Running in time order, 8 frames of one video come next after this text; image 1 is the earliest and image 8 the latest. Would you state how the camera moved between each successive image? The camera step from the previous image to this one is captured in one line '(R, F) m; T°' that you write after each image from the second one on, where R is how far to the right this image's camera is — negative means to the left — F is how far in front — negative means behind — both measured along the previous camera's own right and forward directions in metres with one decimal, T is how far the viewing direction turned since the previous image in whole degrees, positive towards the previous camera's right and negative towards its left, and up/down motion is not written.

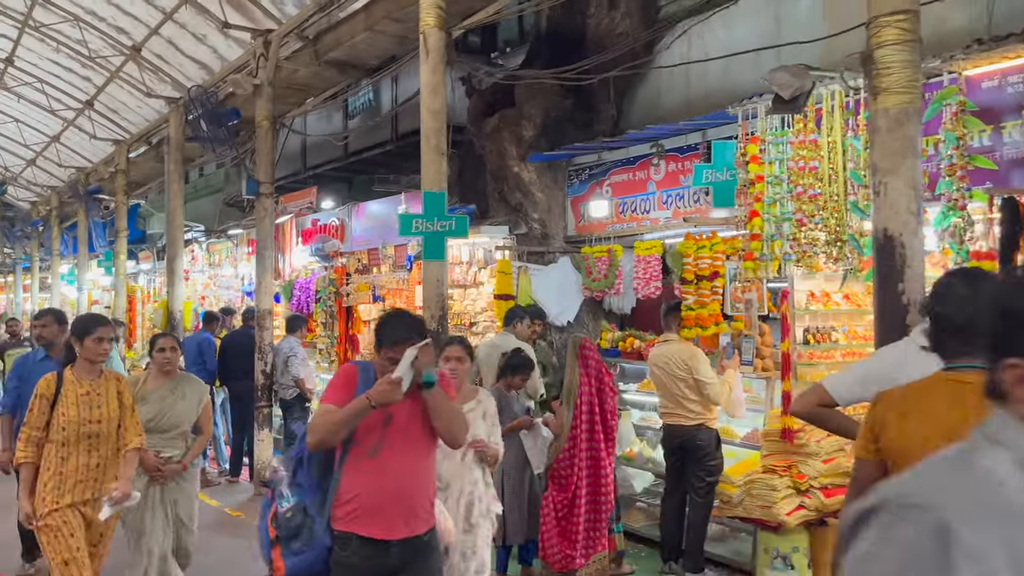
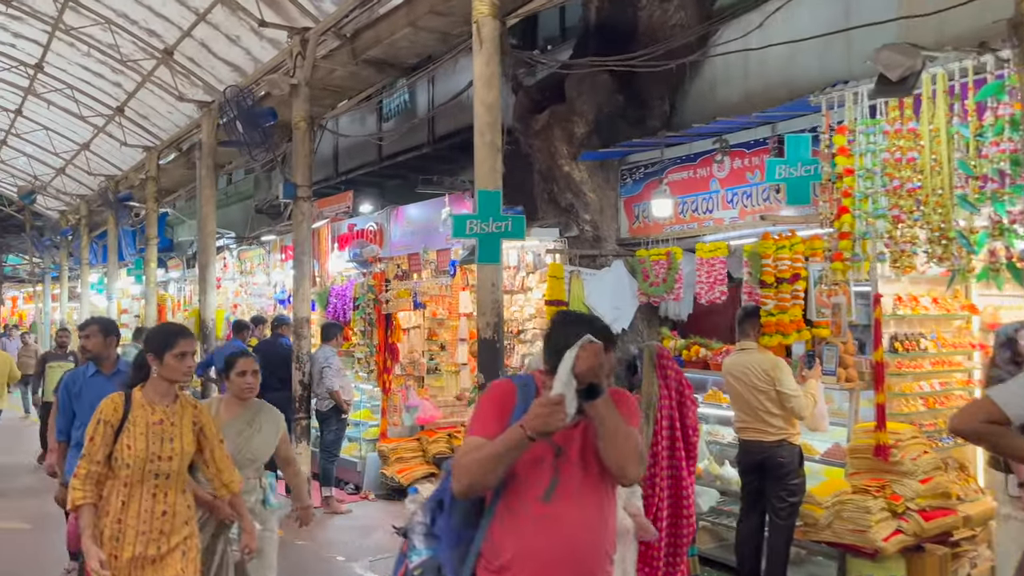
(-0.3, +0.4) m; -1°
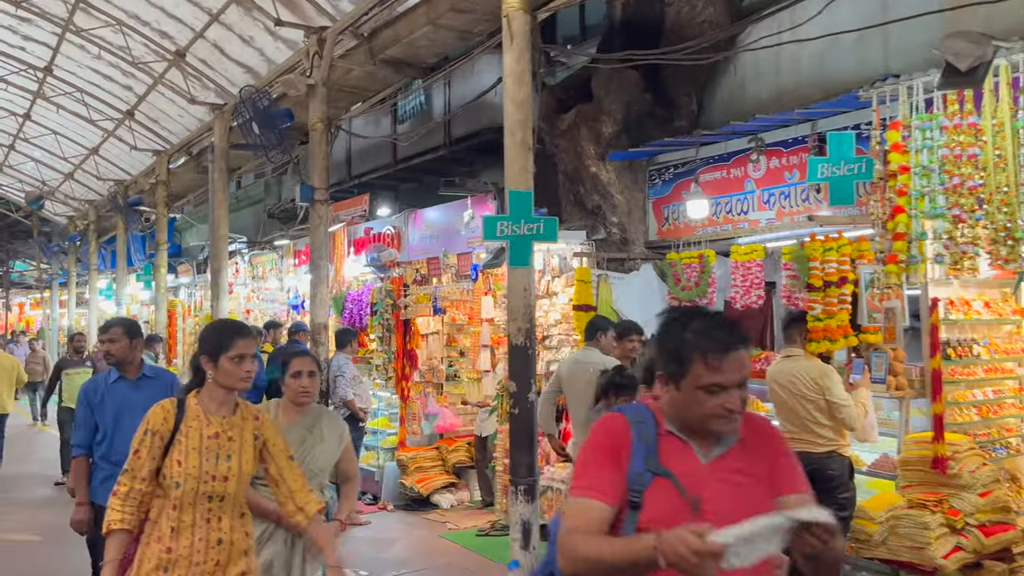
(-0.2, +0.2) m; 0°
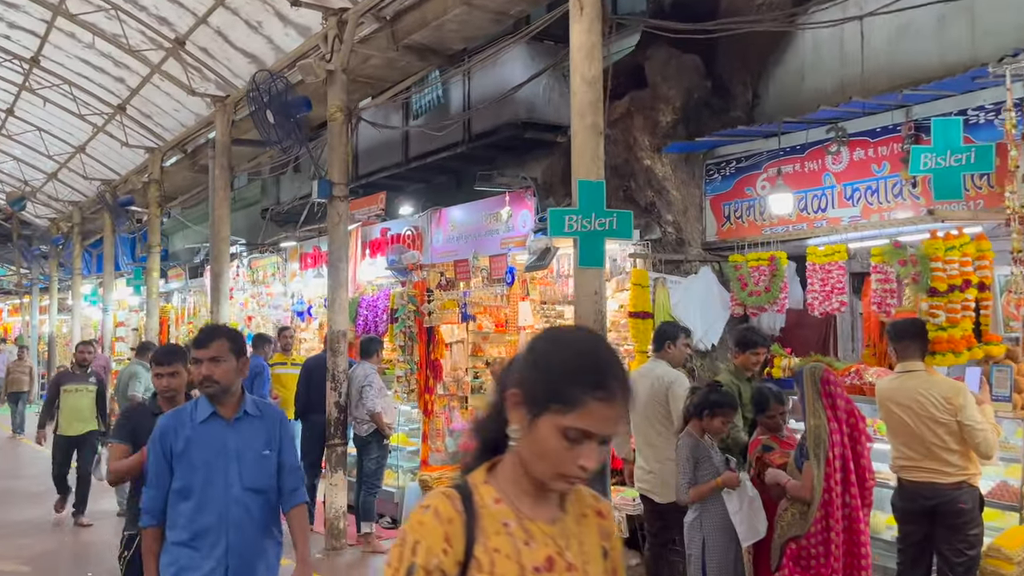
(-0.5, +0.7) m; +1°
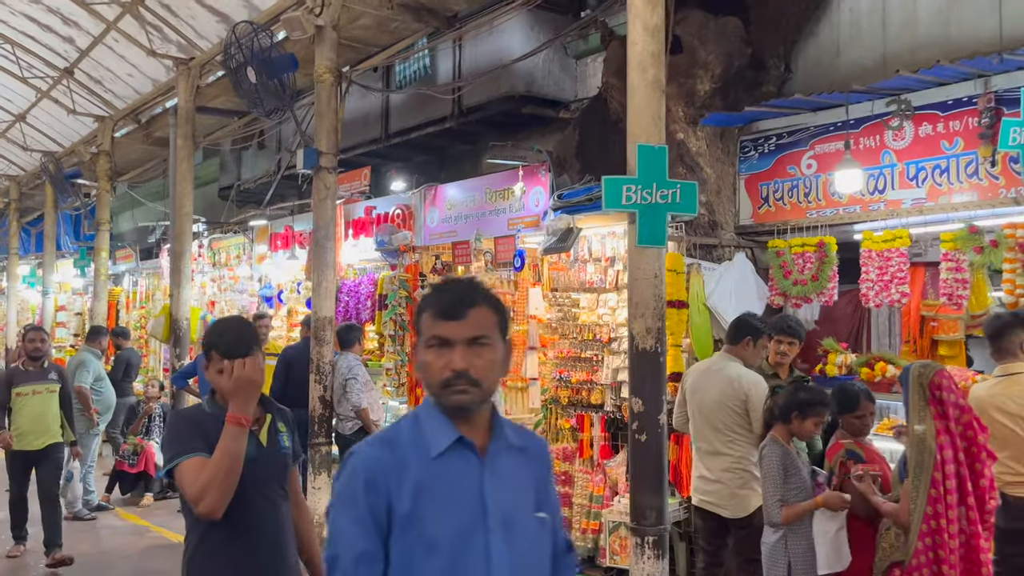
(-0.5, +0.7) m; +4°
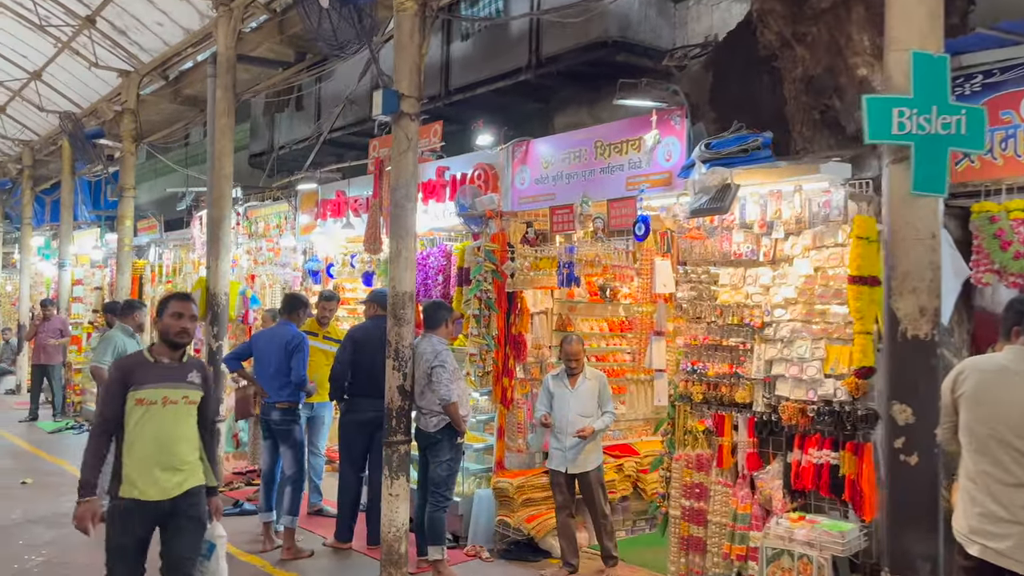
(-0.8, +1.1) m; 0°
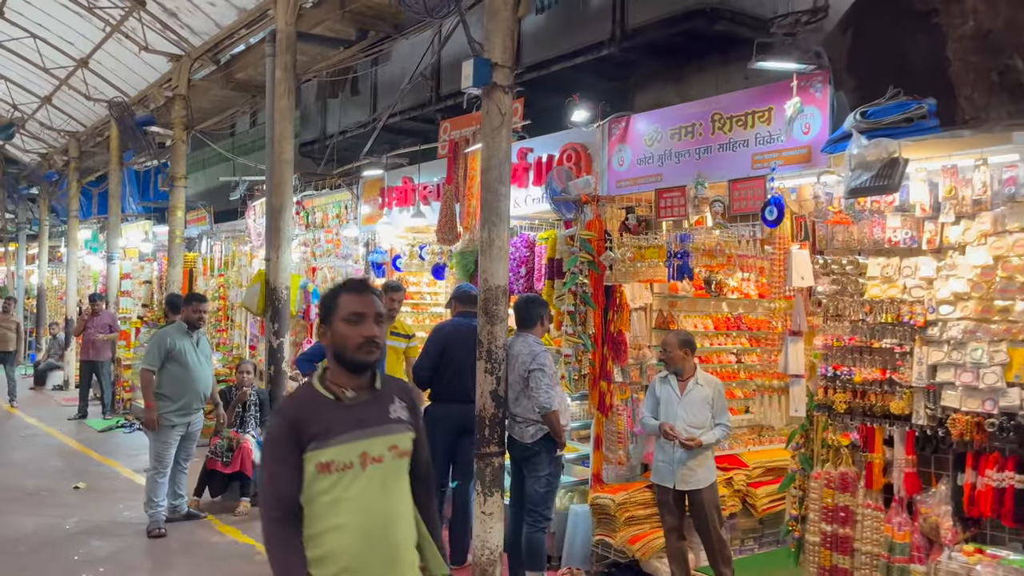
(-0.5, +0.6) m; -2°
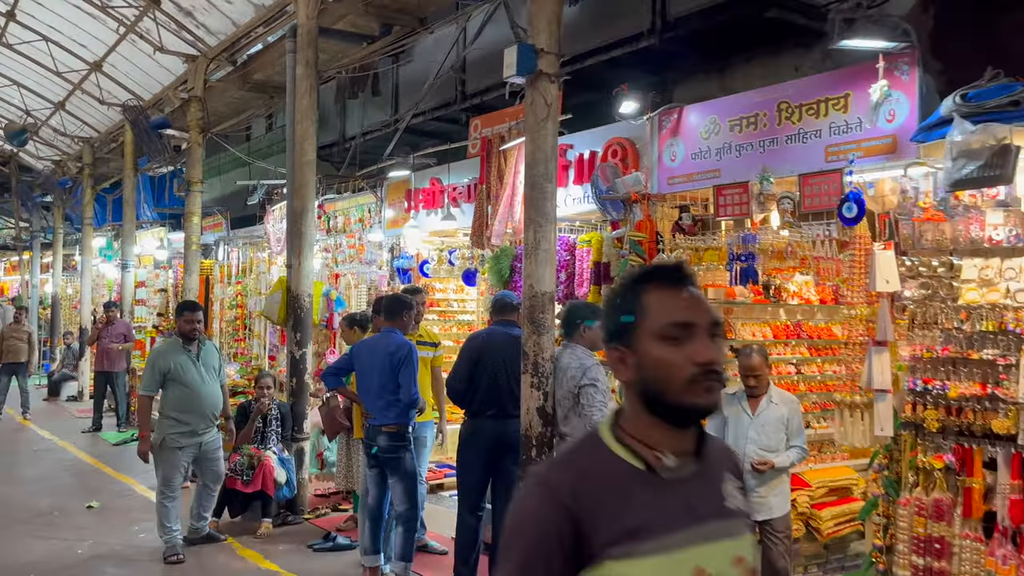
(-0.2, +0.4) m; -1°
